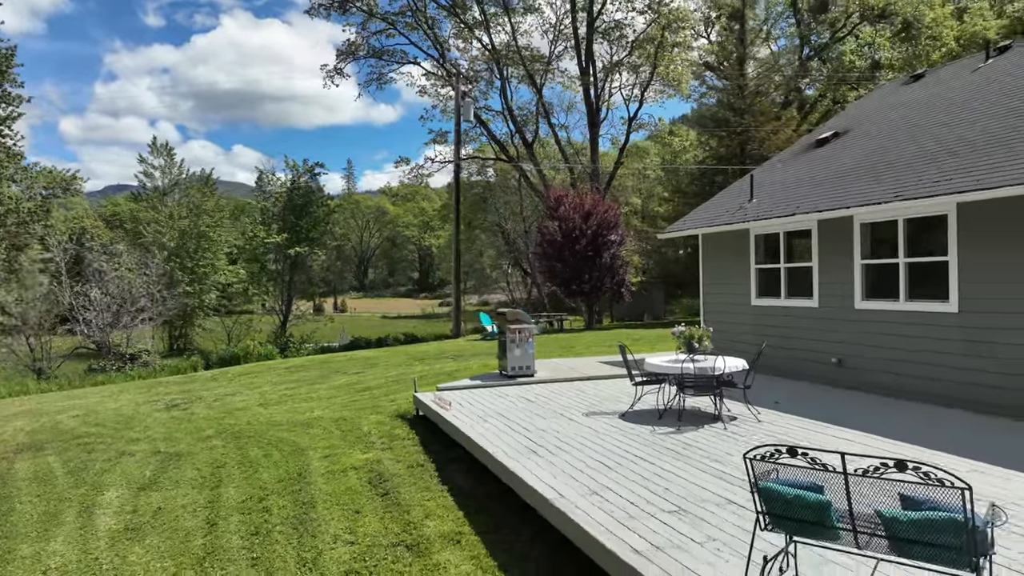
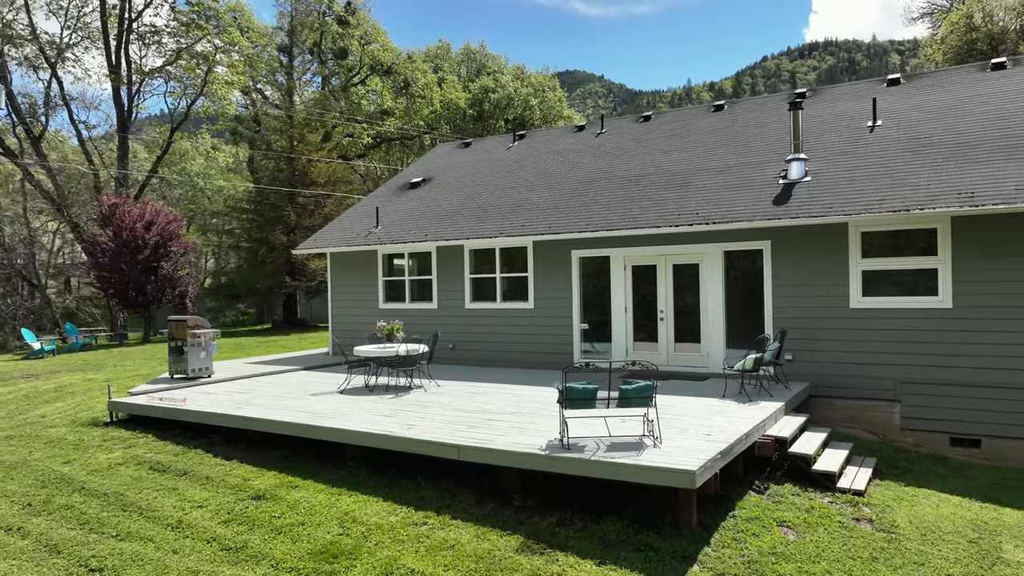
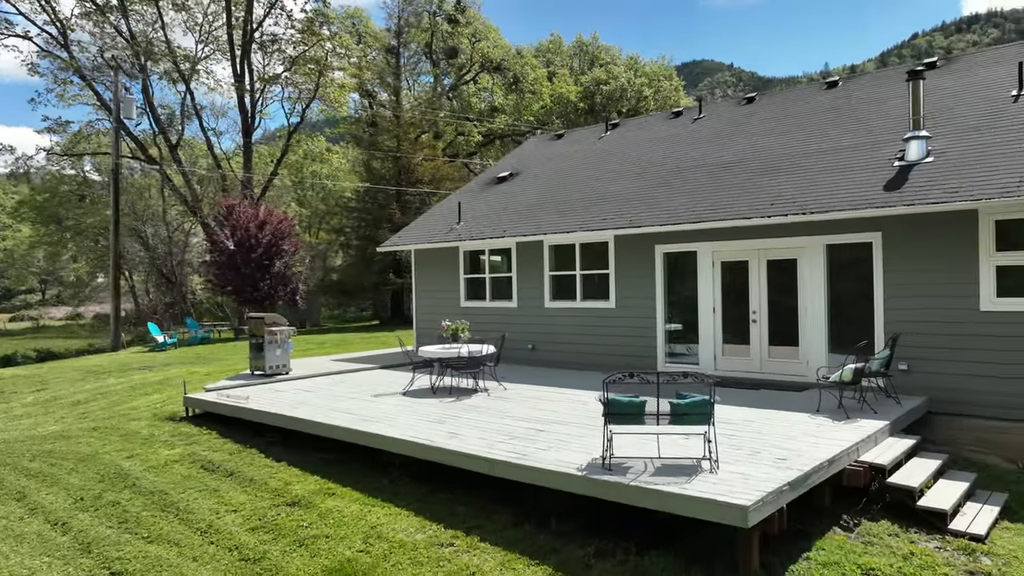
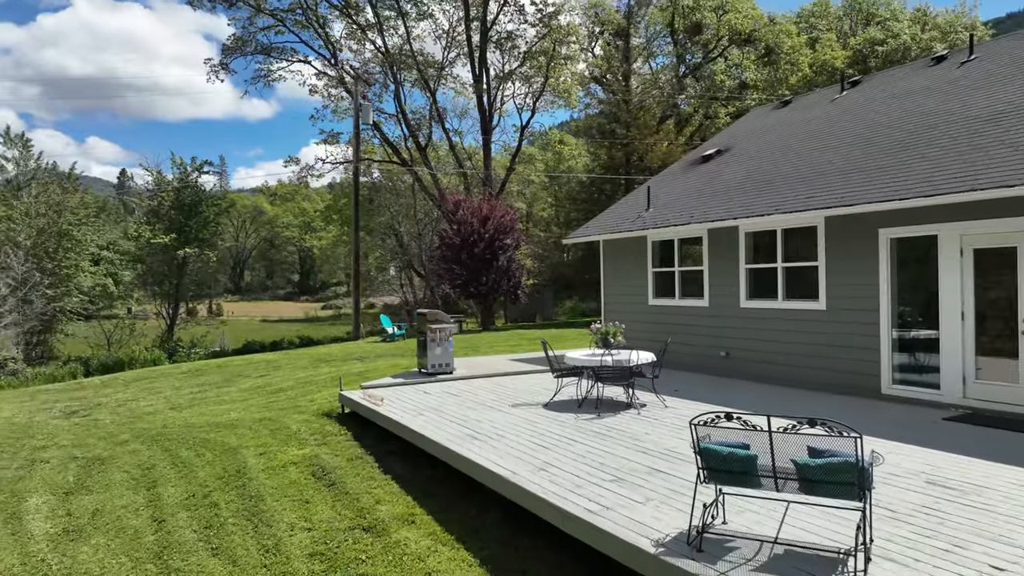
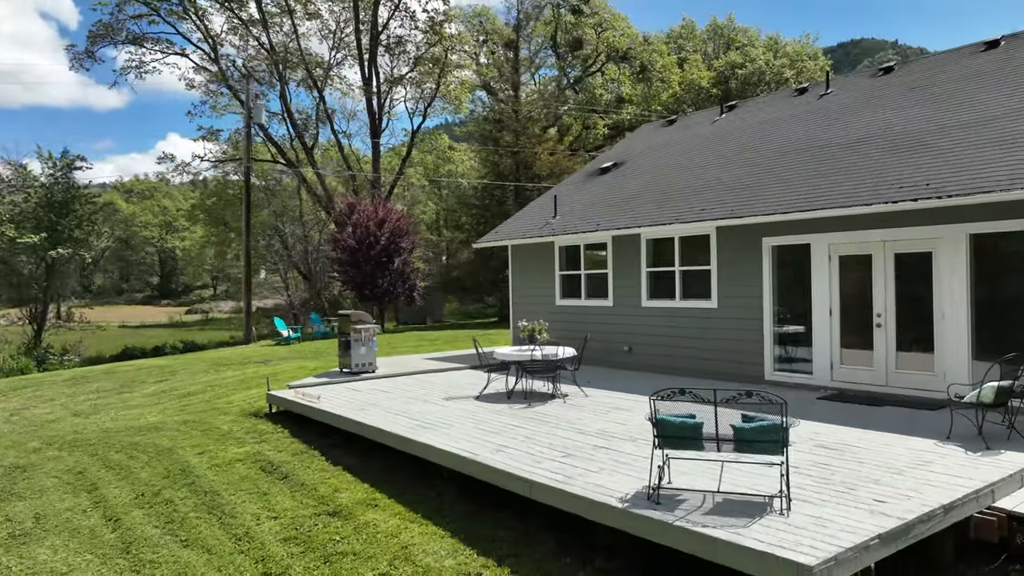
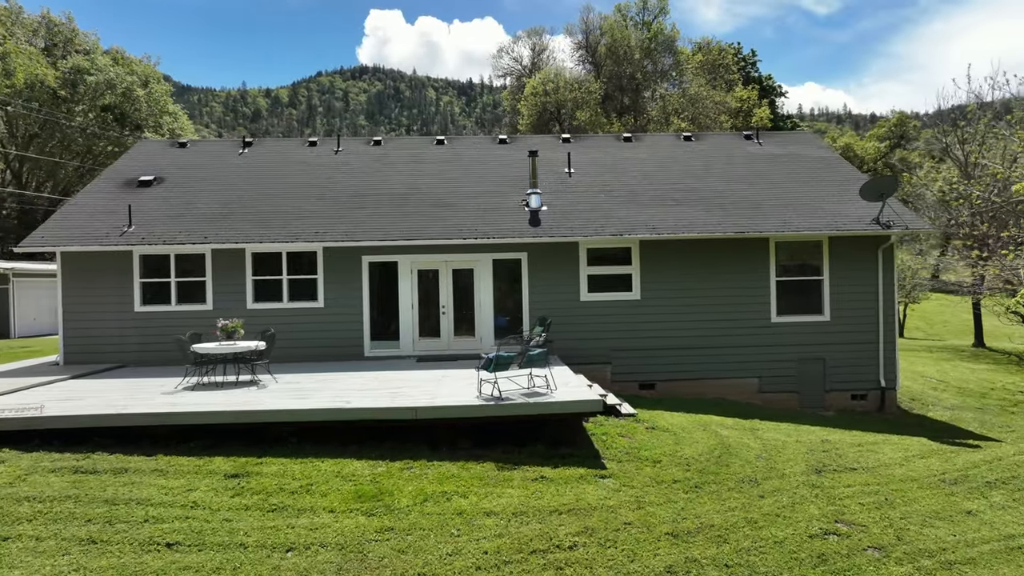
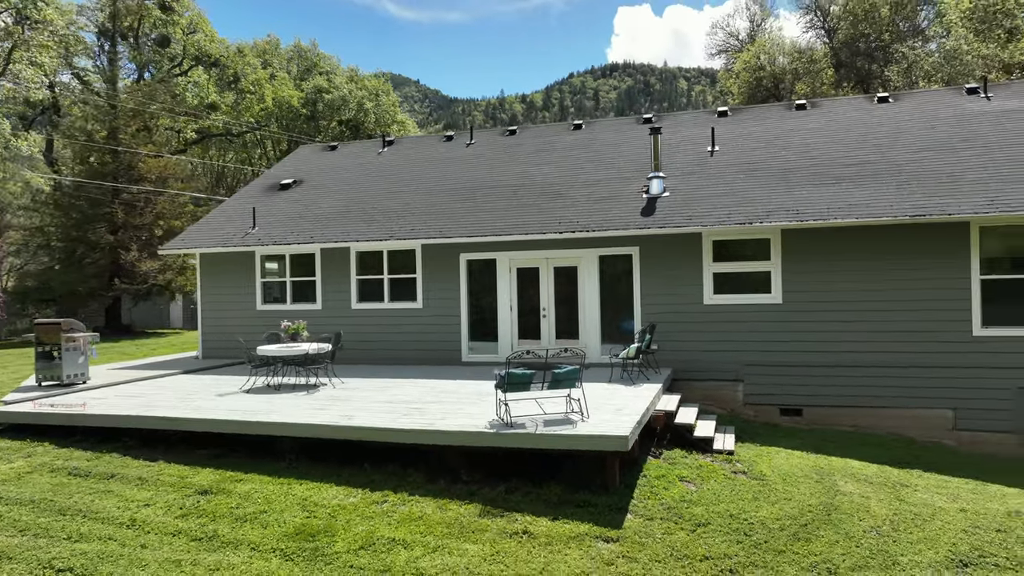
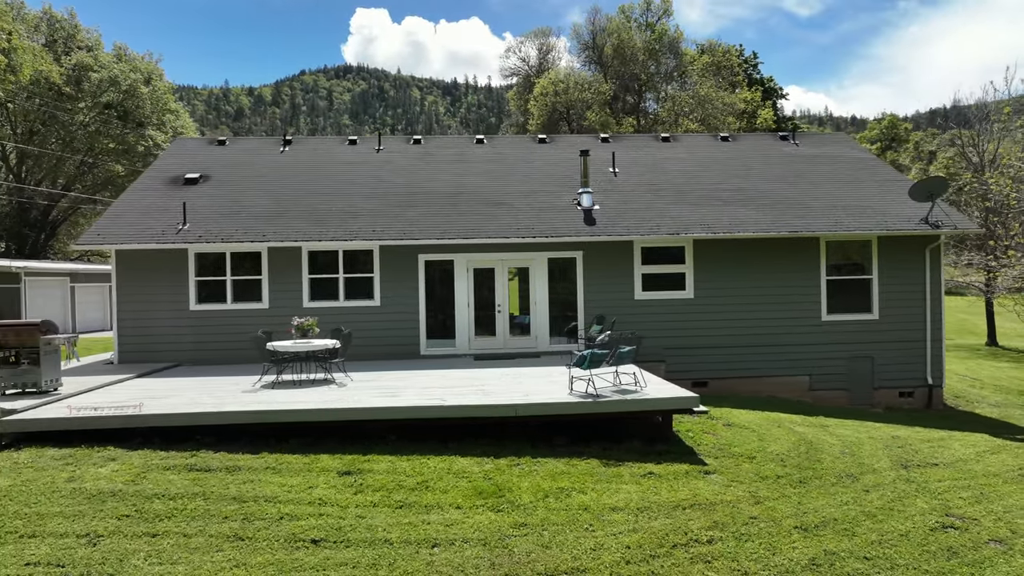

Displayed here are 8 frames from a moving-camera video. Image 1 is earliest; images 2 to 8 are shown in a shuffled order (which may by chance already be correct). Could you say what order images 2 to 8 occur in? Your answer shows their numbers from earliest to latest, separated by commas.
4, 5, 3, 2, 7, 6, 8
